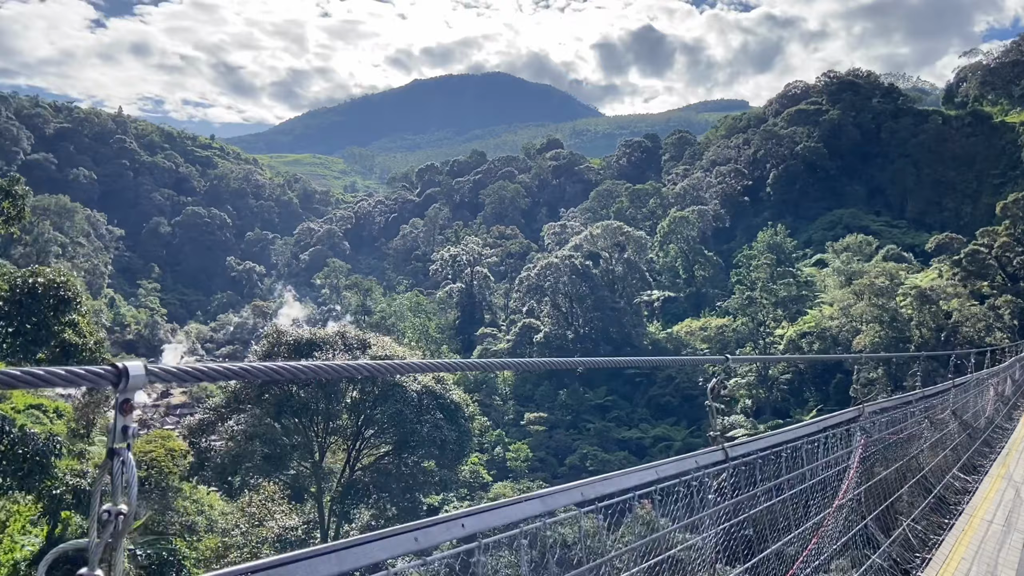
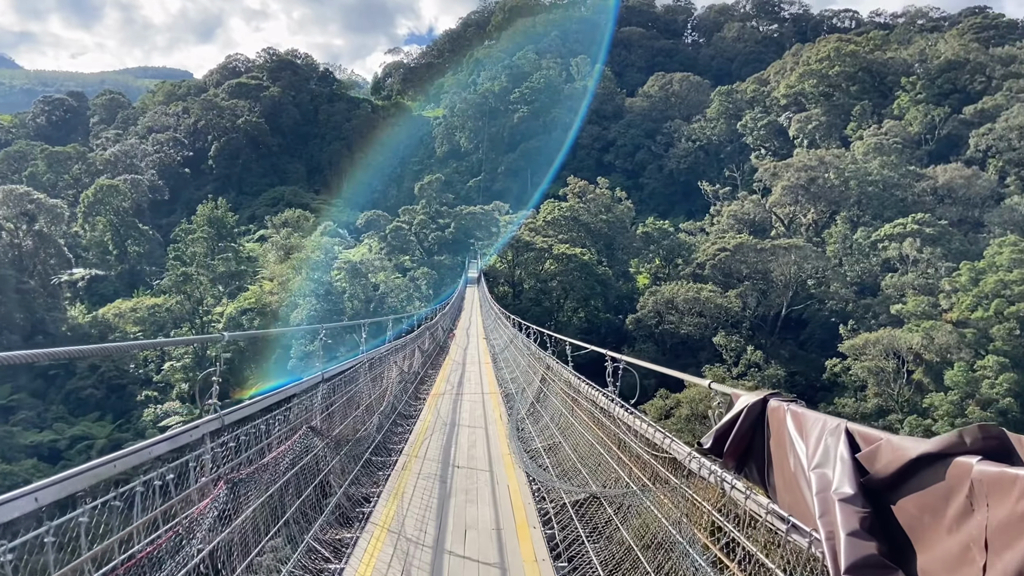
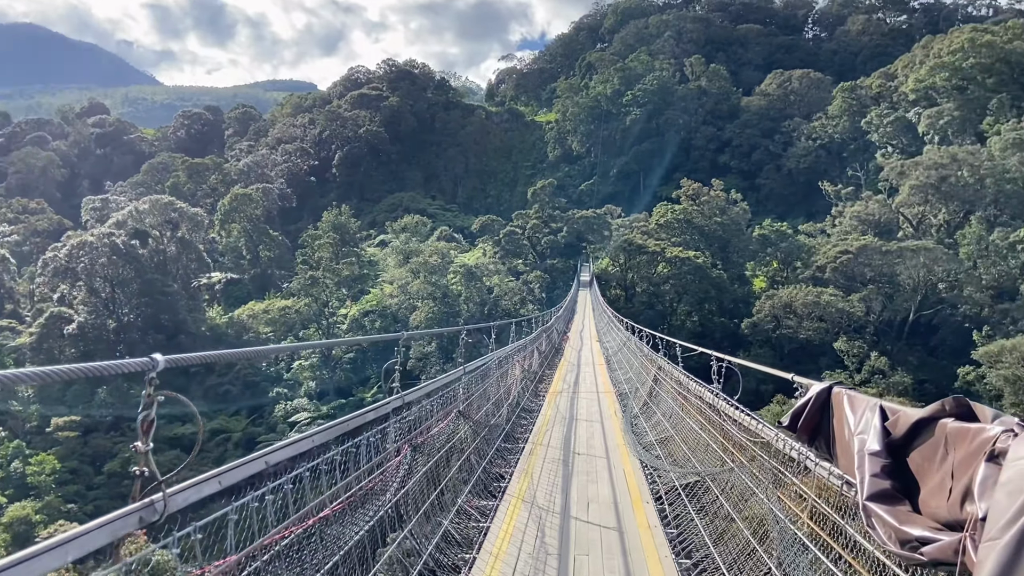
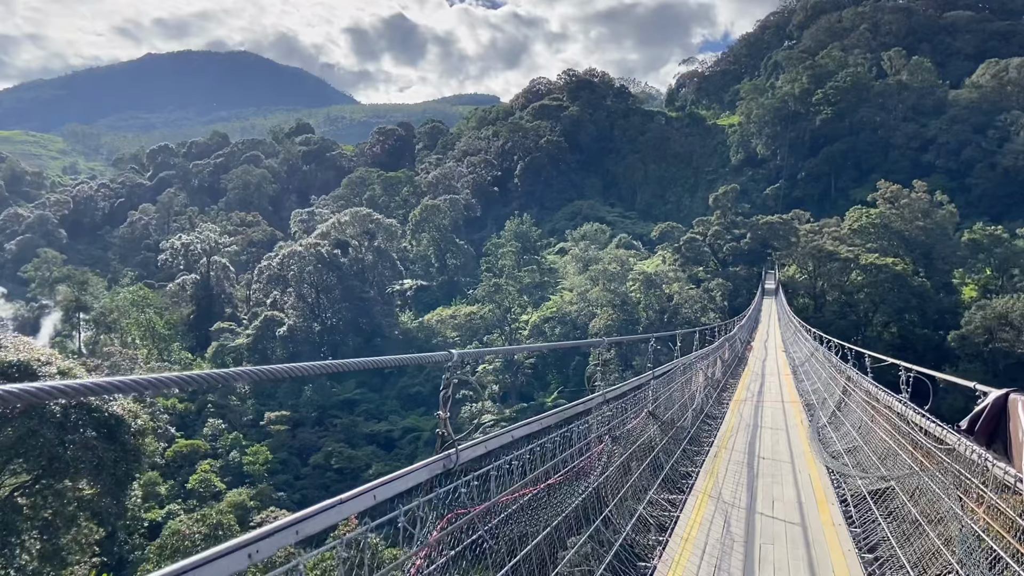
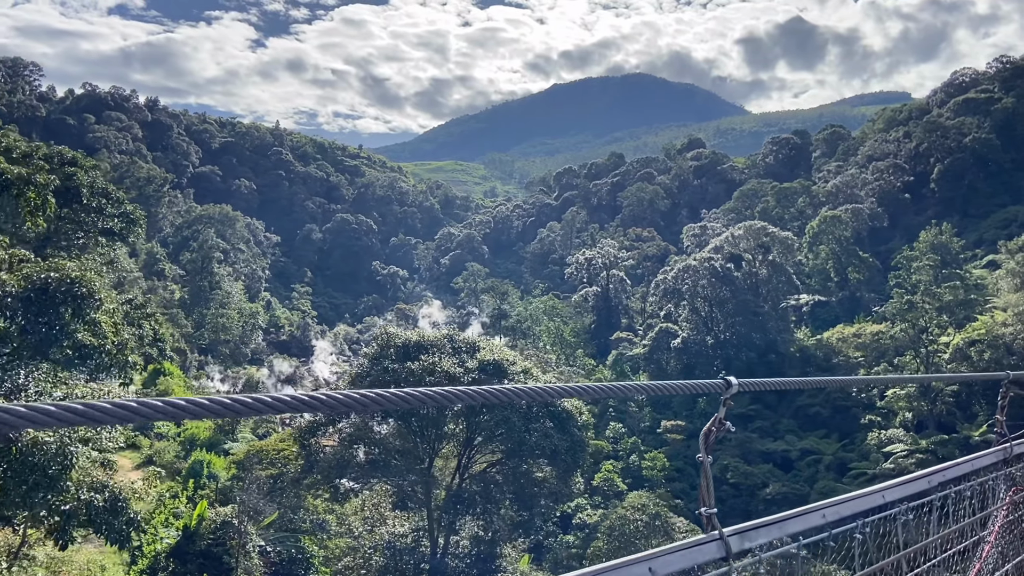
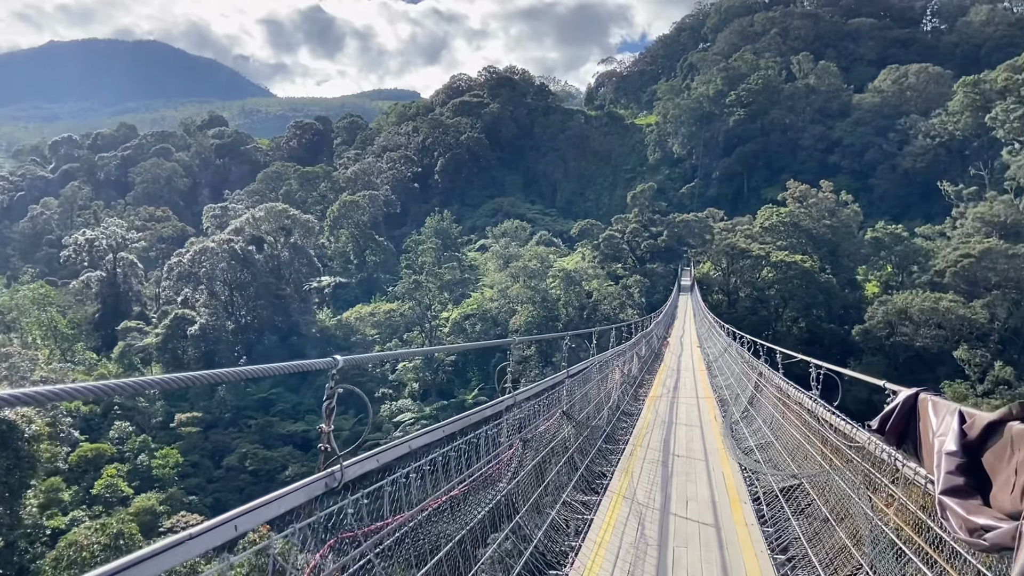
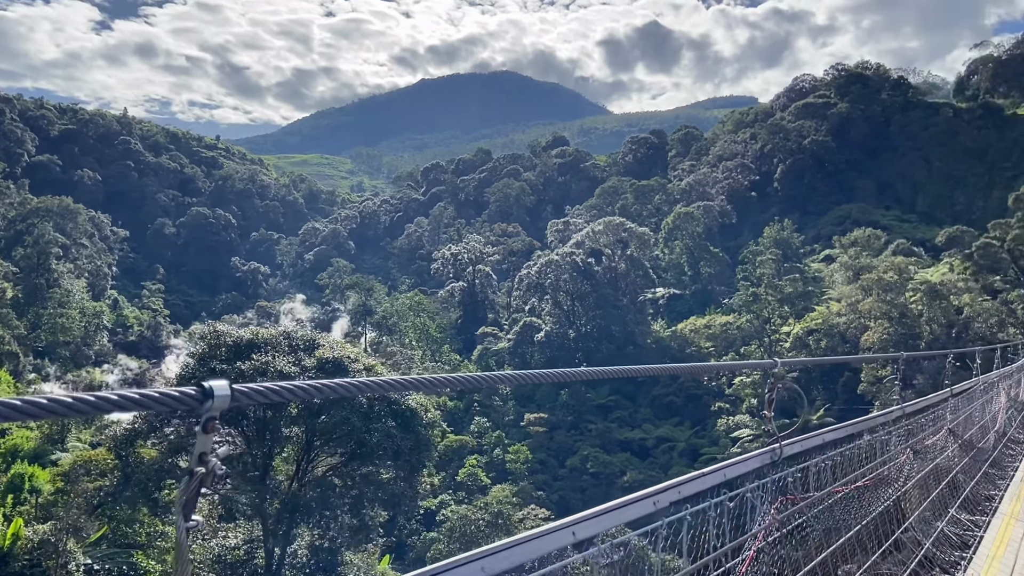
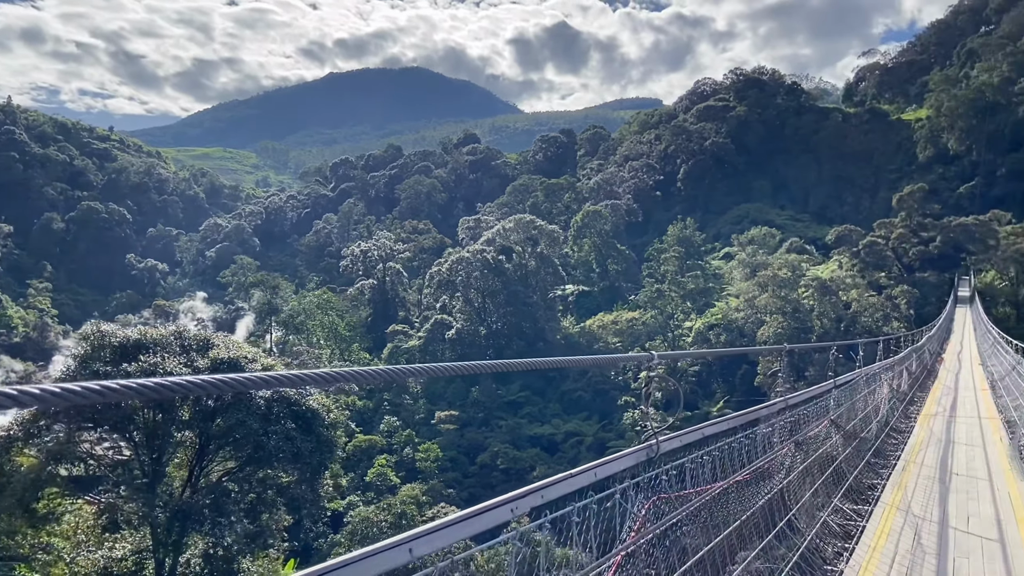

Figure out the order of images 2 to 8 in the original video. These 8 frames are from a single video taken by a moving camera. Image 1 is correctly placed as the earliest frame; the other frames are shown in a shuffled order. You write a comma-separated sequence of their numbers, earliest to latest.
5, 7, 8, 4, 6, 3, 2
